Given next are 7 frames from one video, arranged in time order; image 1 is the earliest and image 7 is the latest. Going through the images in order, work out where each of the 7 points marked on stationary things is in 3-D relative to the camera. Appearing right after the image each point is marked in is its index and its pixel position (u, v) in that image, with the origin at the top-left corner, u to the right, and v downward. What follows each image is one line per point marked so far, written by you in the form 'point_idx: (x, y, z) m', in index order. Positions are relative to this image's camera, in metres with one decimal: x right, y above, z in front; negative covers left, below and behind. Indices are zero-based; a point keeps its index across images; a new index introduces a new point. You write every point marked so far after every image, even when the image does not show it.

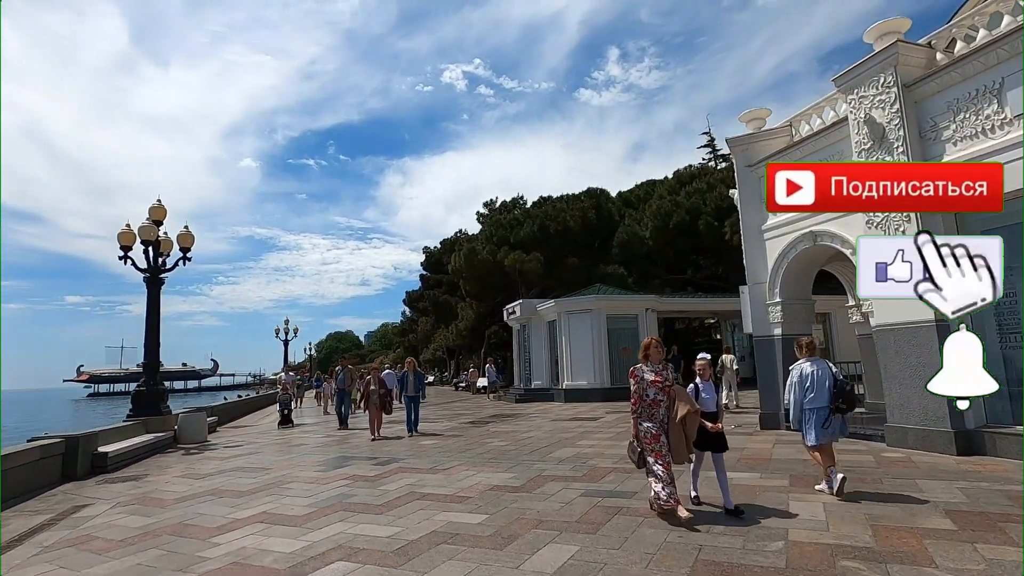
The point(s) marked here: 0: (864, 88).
0: (+5.7, +3.3, +8.8) m
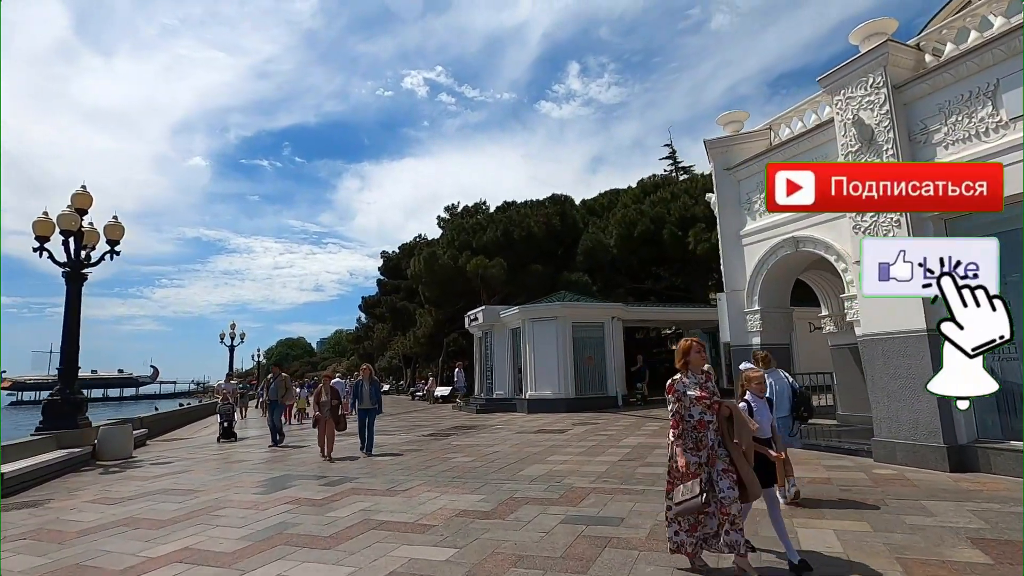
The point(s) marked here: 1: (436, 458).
0: (+5.3, +3.1, +8.5) m
1: (-1.5, -3.3, +10.4) m
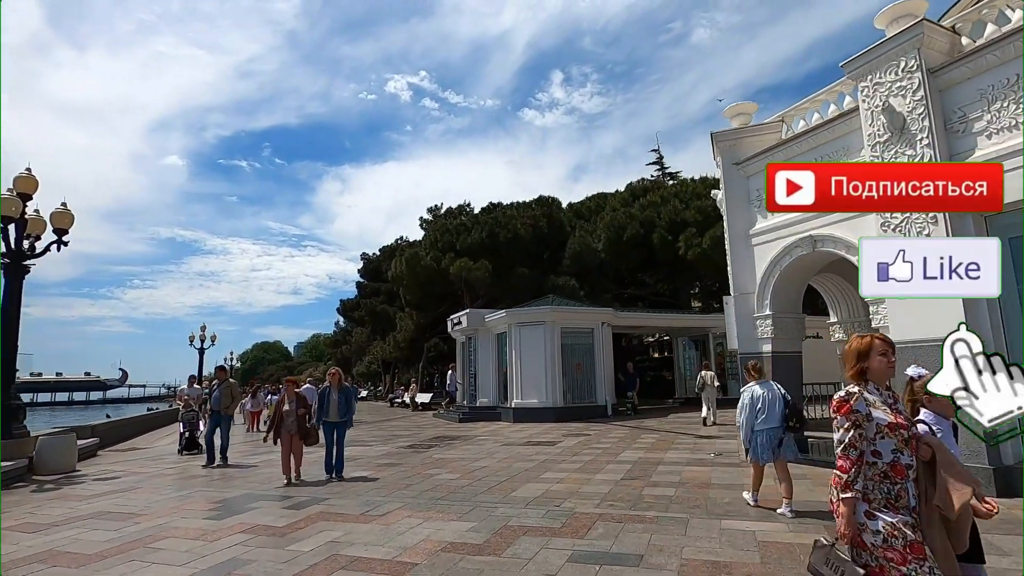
0: (+5.3, +3.1, +7.8) m
1: (-1.7, -3.2, +9.4) m
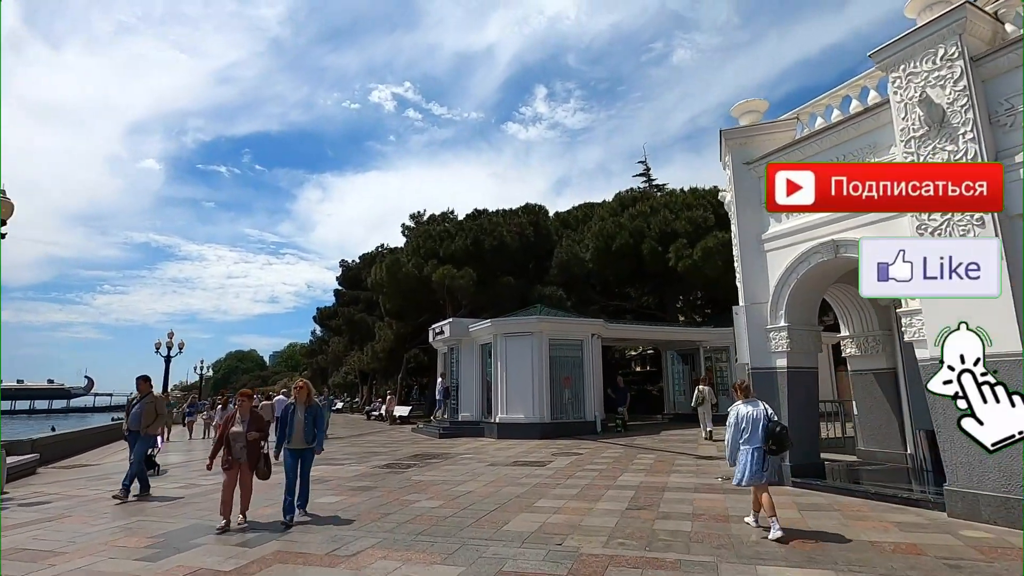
0: (+5.3, +3.0, +7.1) m
1: (-1.8, -3.3, +8.4) m
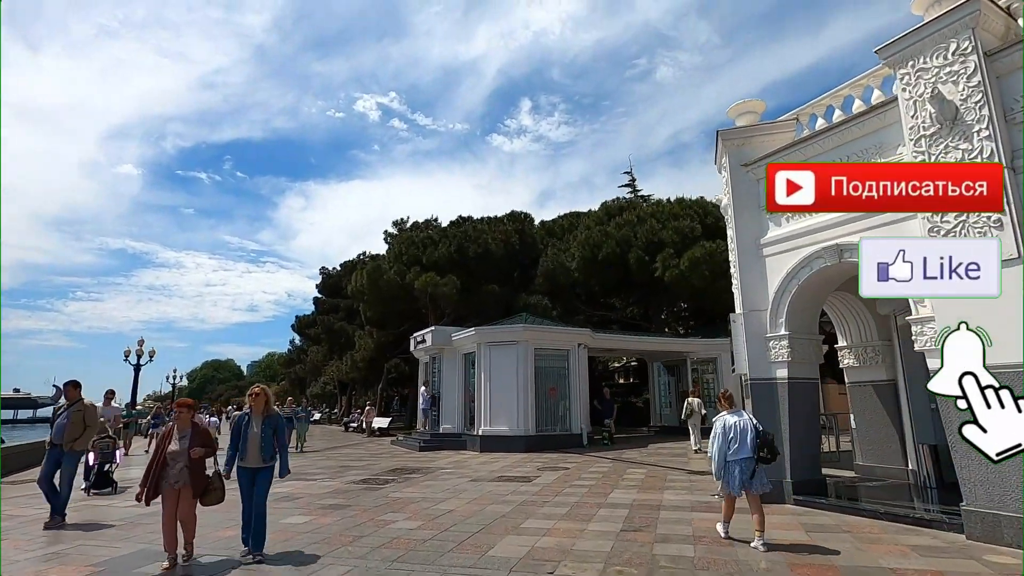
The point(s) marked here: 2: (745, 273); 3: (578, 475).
0: (+5.2, +2.9, +6.8) m
1: (-2.0, -3.3, +7.7) m
2: (+3.9, +0.3, +8.9) m
3: (+1.4, -4.0, +11.6) m
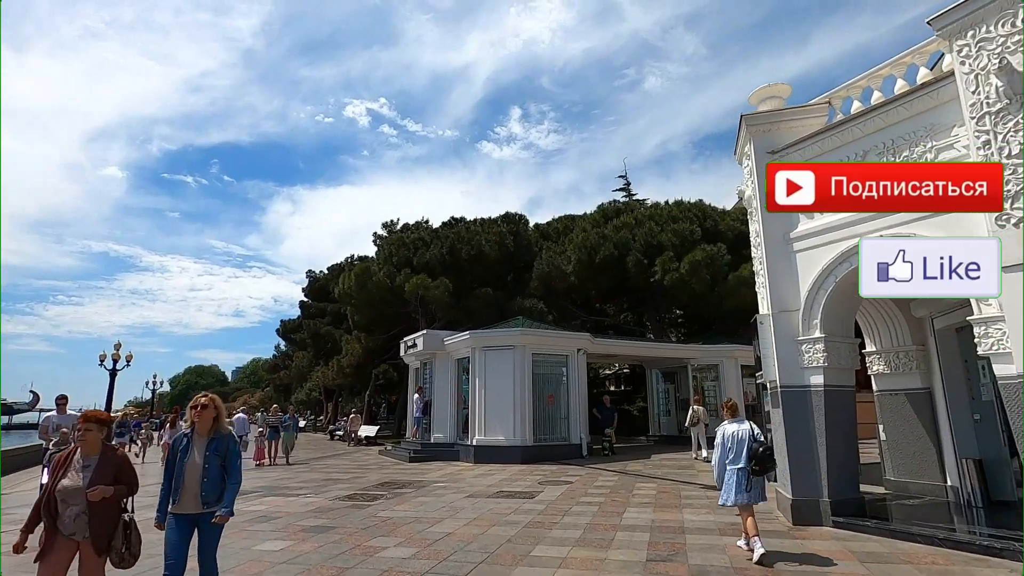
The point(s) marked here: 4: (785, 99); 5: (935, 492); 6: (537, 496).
0: (+5.3, +2.9, +6.1) m
1: (-2.0, -3.2, +6.7) m
2: (+3.9, +0.3, +8.1) m
3: (+1.4, -4.0, +10.7) m
4: (+4.5, +3.1, +8.9) m
5: (+6.8, -3.2, +8.6) m
6: (+0.5, -3.9, +10.1) m
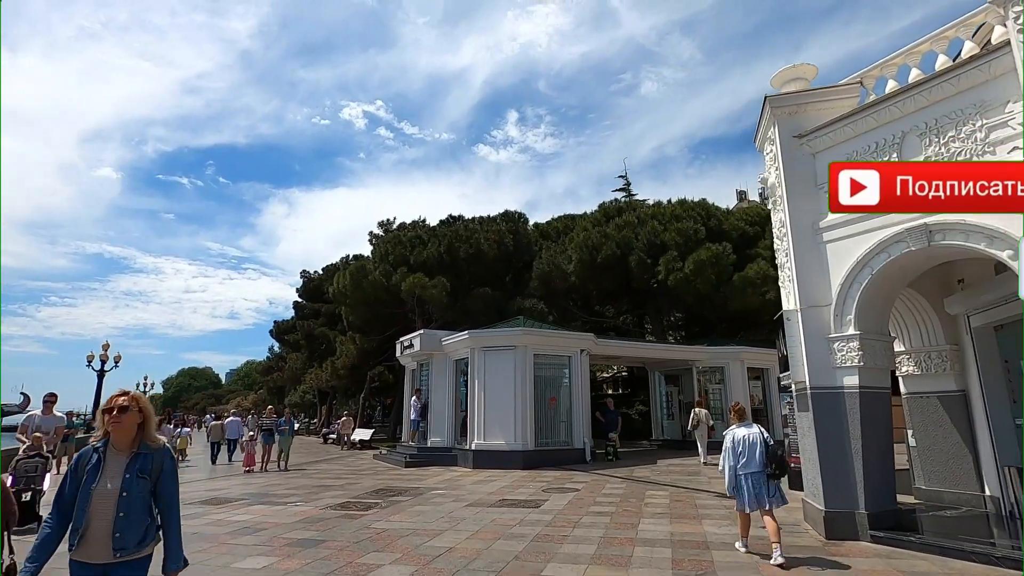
0: (+5.5, +3.0, +5.5) m
1: (-1.9, -3.1, +6.1) m
2: (+4.0, +0.4, +7.5) m
3: (+1.5, -3.9, +10.0) m
4: (+4.6, +3.2, +8.3) m
5: (+6.8, -3.2, +8.0) m
6: (+0.5, -3.8, +9.5) m
